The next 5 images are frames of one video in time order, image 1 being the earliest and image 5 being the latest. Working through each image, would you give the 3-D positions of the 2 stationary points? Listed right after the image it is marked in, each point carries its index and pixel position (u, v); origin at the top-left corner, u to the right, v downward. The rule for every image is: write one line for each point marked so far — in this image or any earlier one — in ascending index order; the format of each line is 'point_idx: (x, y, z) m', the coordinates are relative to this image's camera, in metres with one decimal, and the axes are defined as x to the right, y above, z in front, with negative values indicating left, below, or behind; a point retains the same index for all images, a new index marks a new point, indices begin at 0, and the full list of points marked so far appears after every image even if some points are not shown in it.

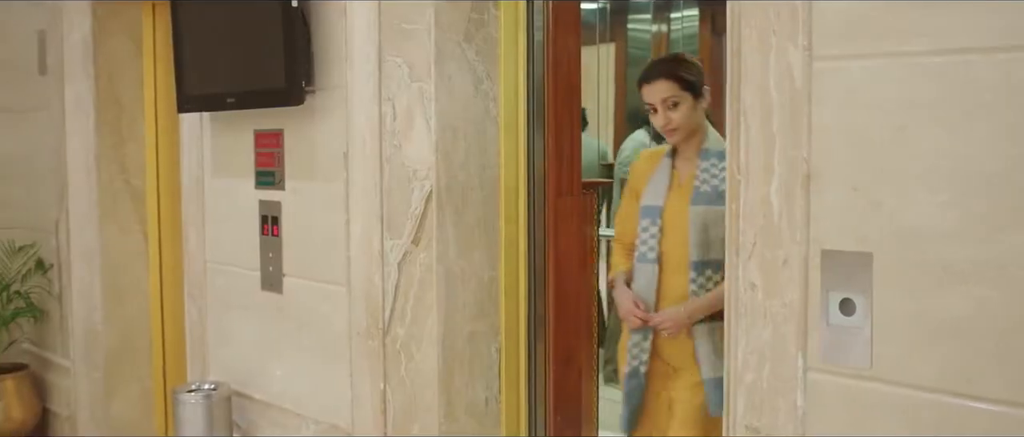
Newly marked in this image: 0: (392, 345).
0: (-0.2, -0.2, +2.3) m
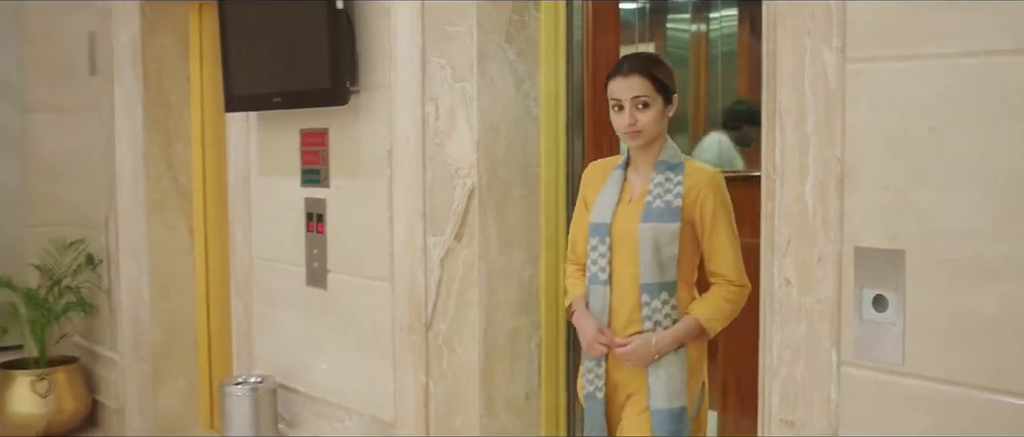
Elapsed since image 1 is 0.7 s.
0: (-0.1, -0.2, +2.4) m
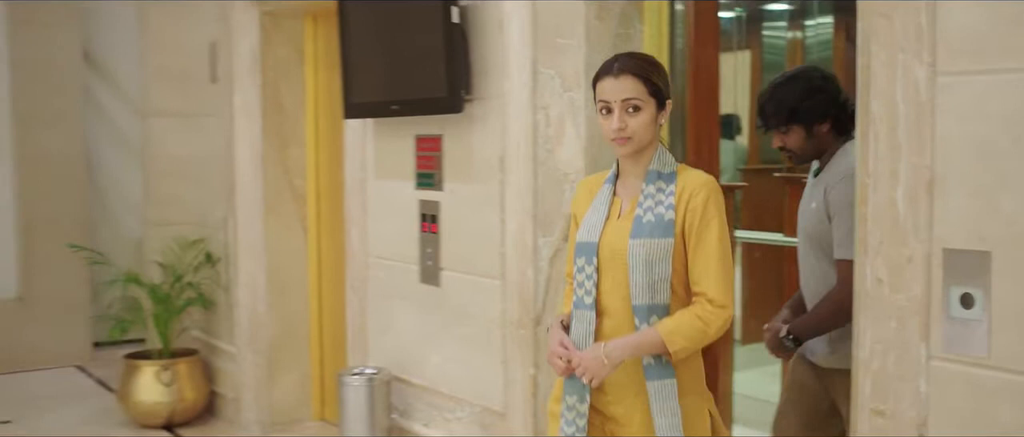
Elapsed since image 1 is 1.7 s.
0: (+0.1, -0.2, +2.5) m
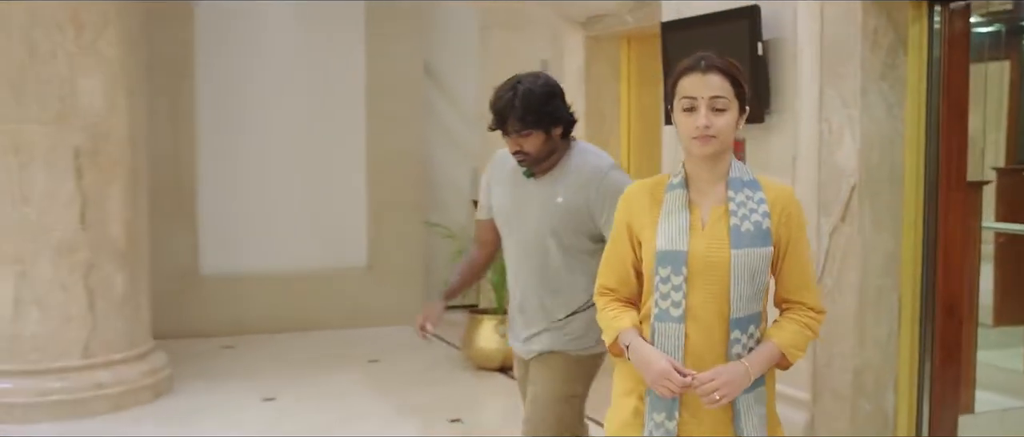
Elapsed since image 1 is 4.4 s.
0: (+0.8, -0.2, +3.3) m
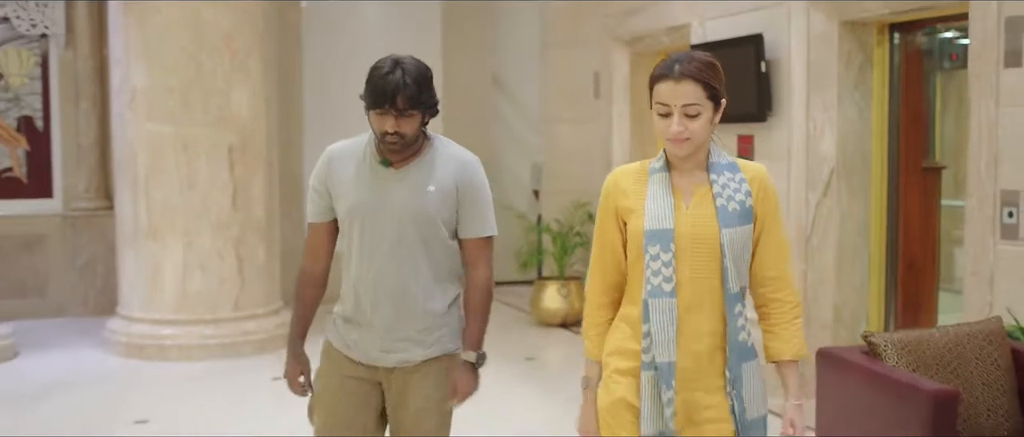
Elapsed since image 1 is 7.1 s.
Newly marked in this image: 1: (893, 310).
0: (+1.0, -0.1, +4.3) m
1: (+1.3, -0.3, +4.3) m
